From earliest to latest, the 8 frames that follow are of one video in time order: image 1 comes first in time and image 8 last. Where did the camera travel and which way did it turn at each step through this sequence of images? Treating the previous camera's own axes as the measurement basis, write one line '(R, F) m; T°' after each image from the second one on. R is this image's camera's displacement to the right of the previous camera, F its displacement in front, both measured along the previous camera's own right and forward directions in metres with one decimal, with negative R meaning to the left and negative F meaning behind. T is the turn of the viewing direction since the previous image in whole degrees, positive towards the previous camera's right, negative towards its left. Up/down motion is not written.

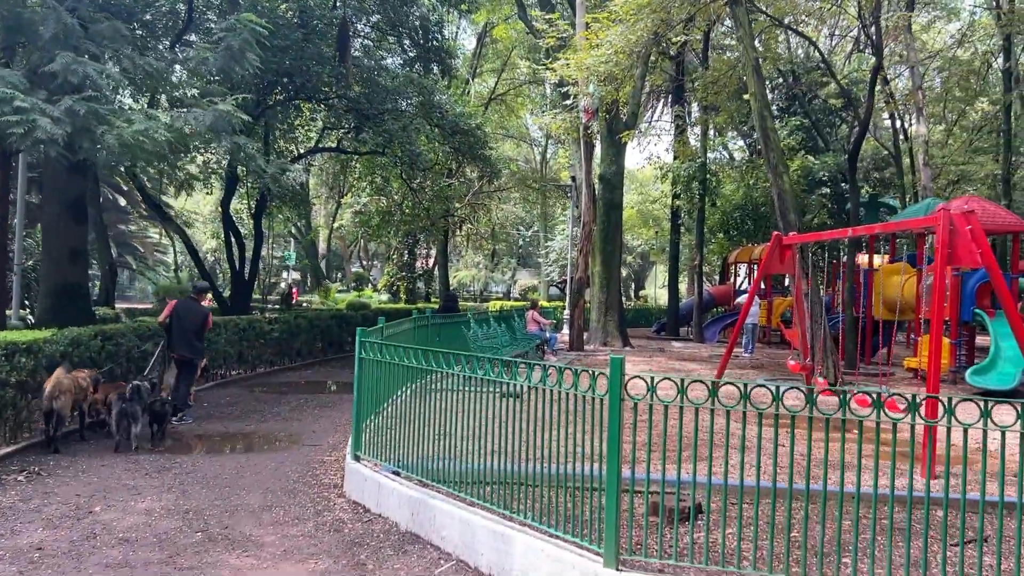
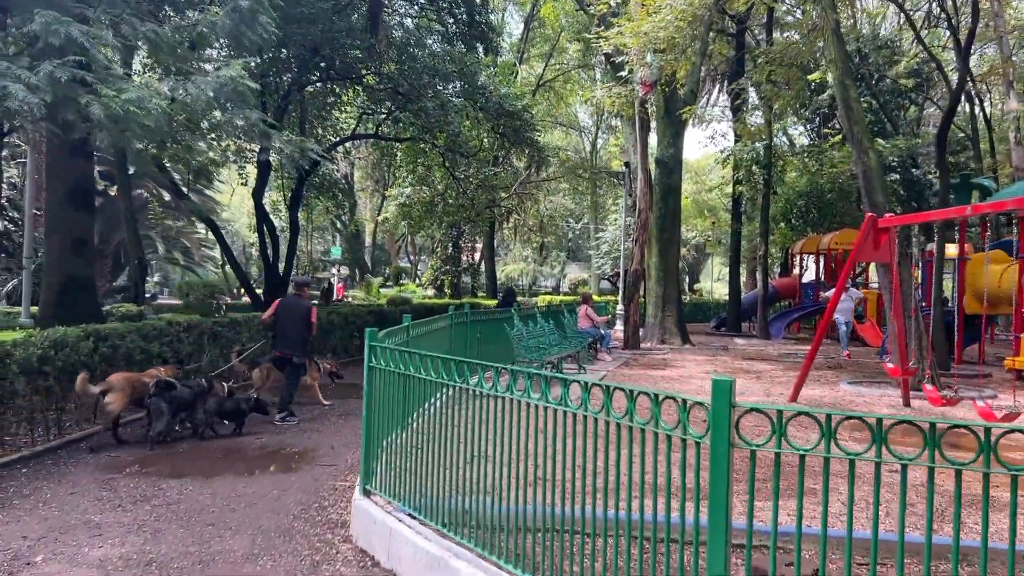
(0.0, +1.4) m; -3°
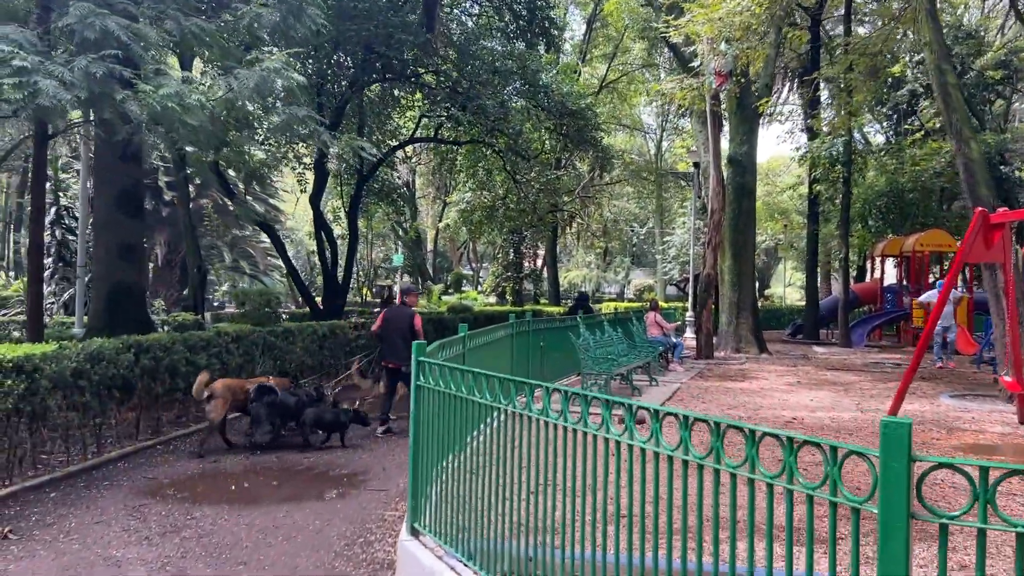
(0.0, +0.7) m; -4°
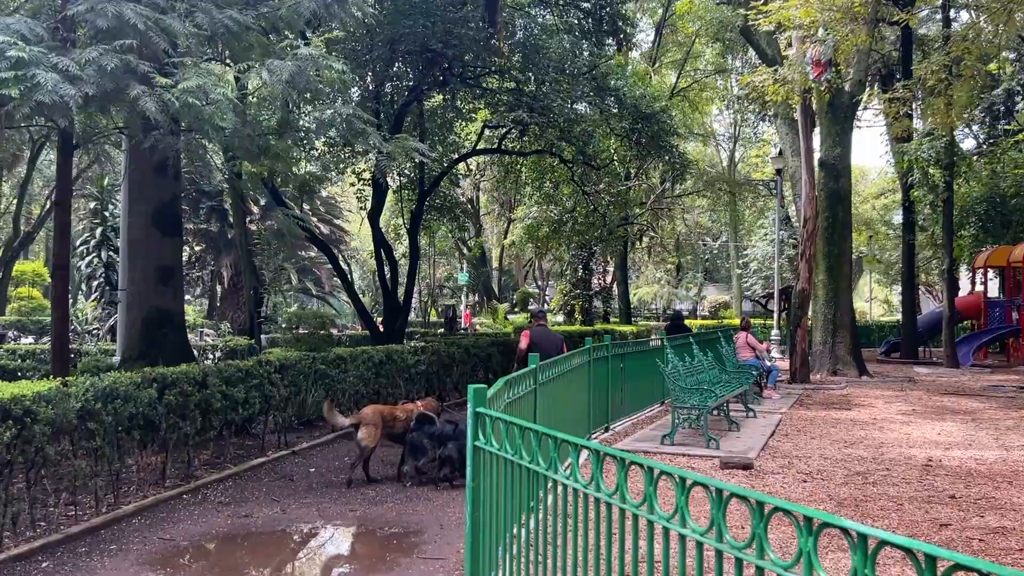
(-0.1, +1.2) m; -4°
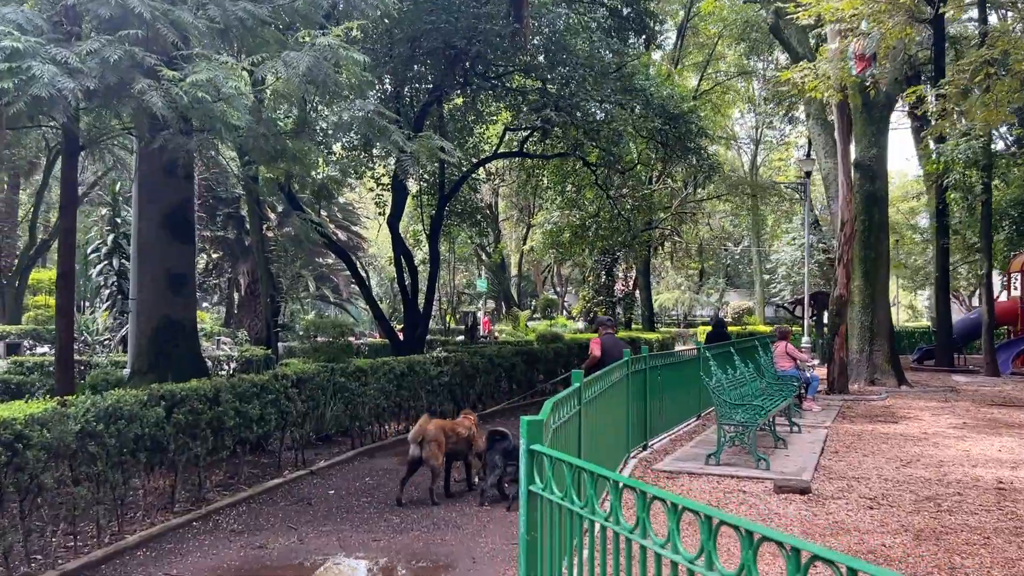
(-0.1, +0.5) m; -1°
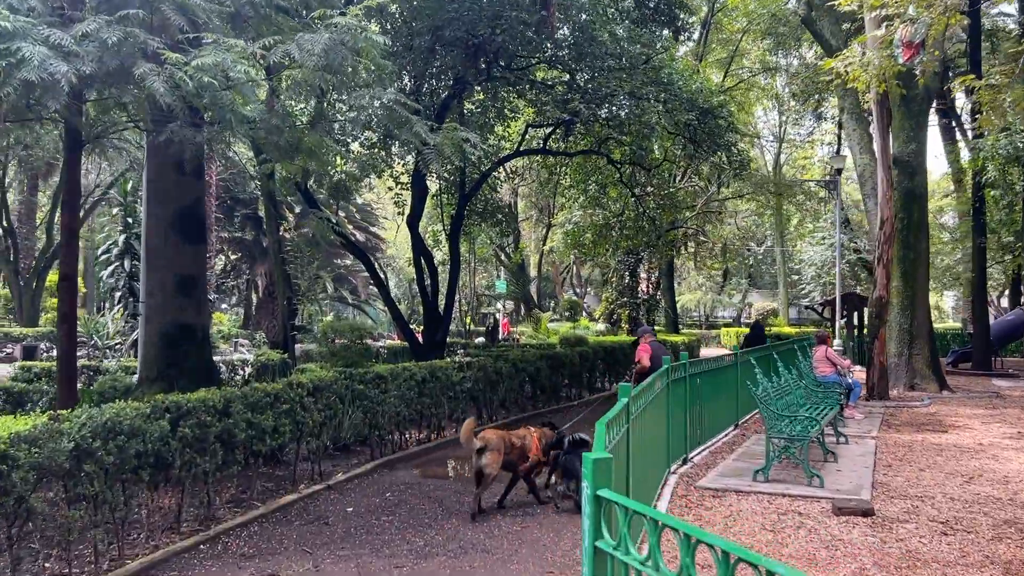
(-0.1, +0.5) m; -1°
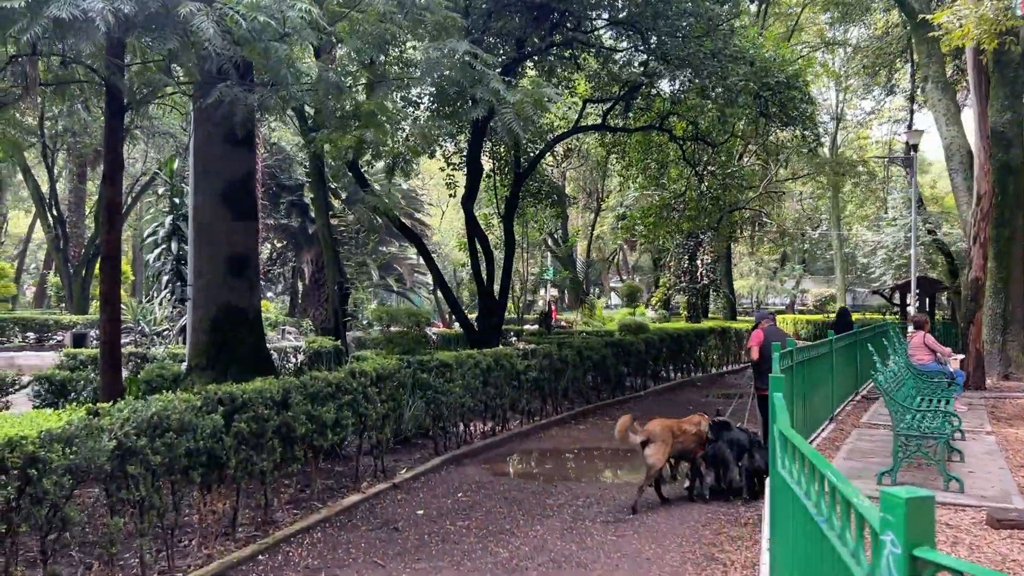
(-0.3, +0.8) m; -3°
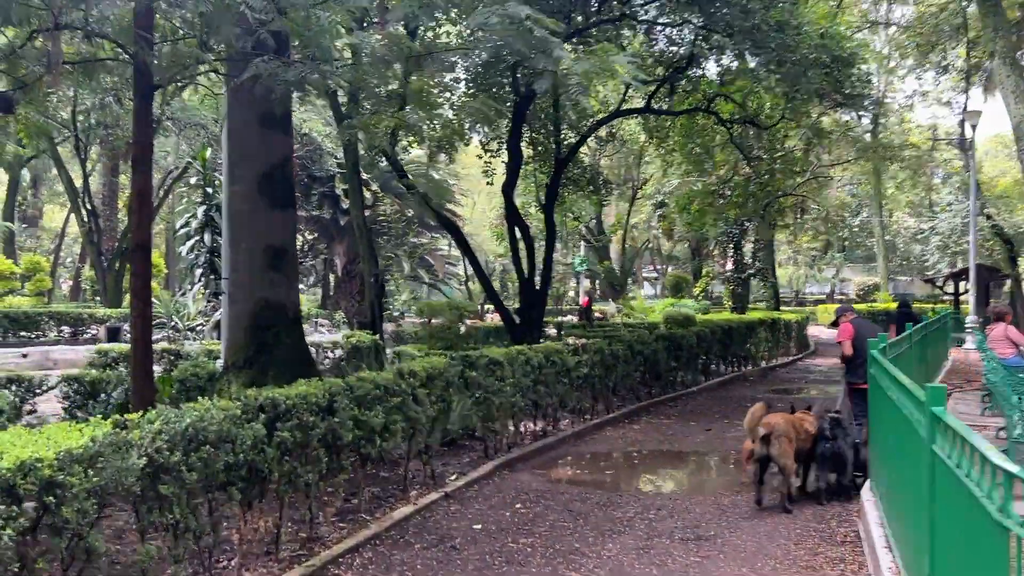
(-0.2, +0.6) m; -2°
